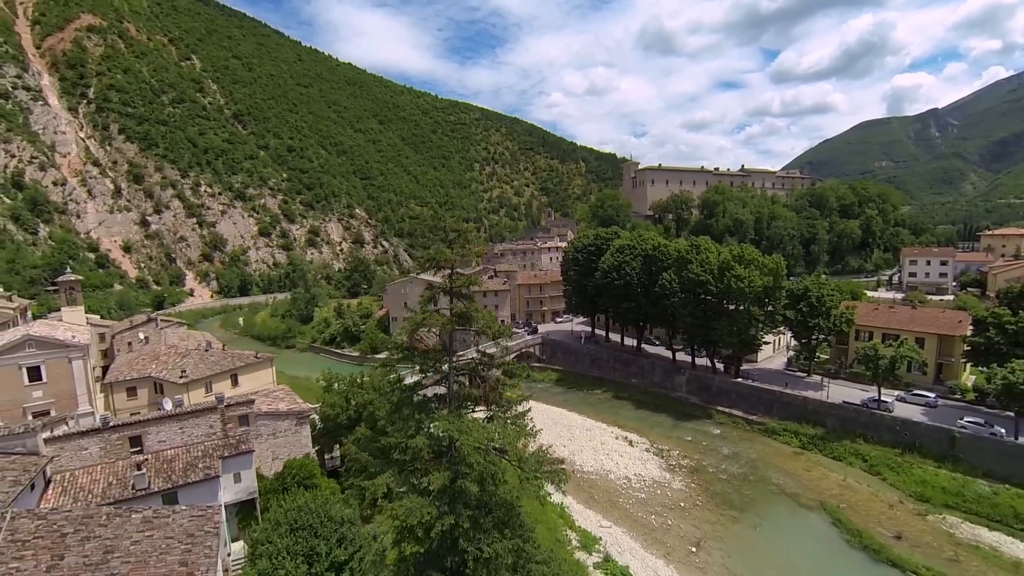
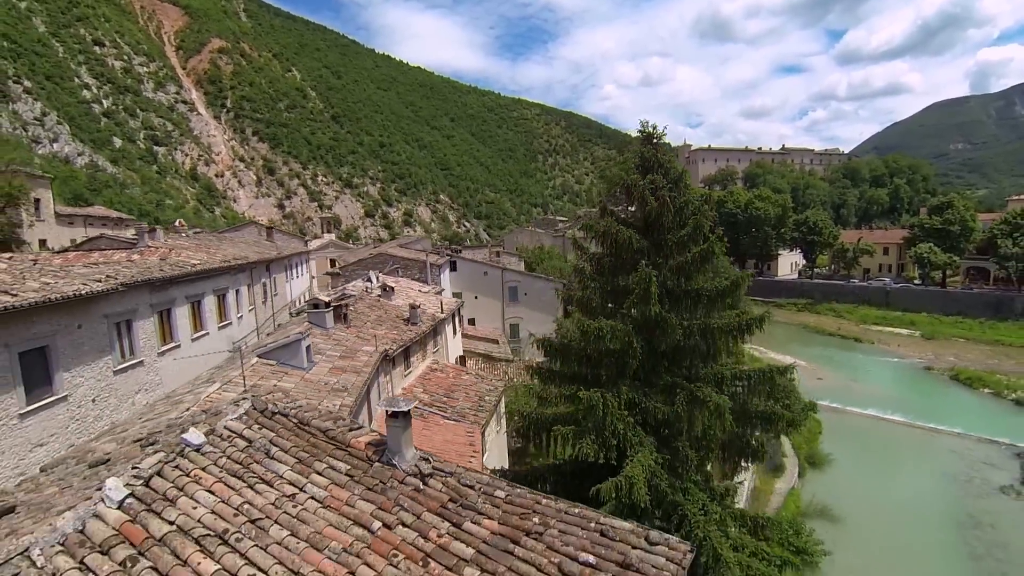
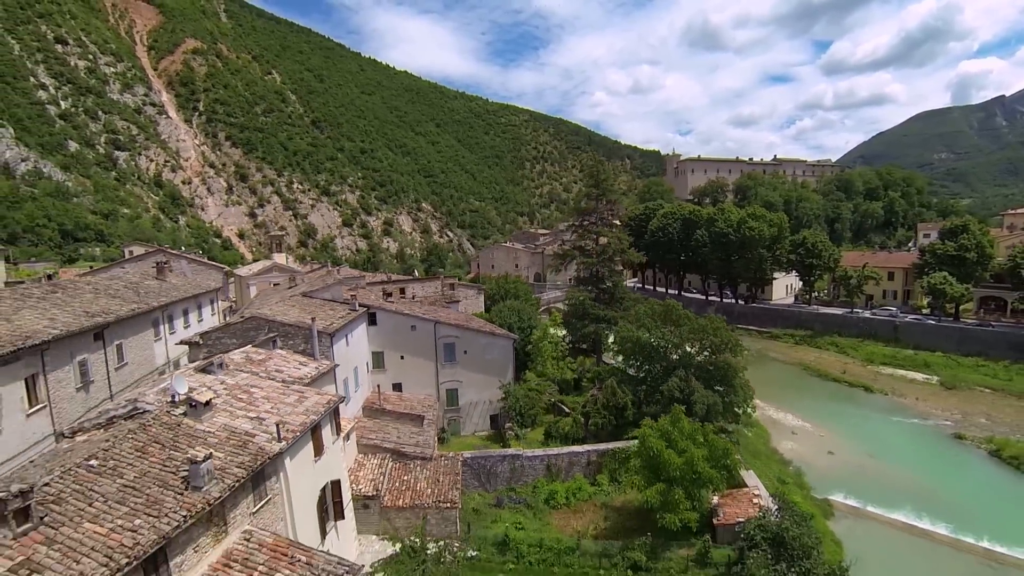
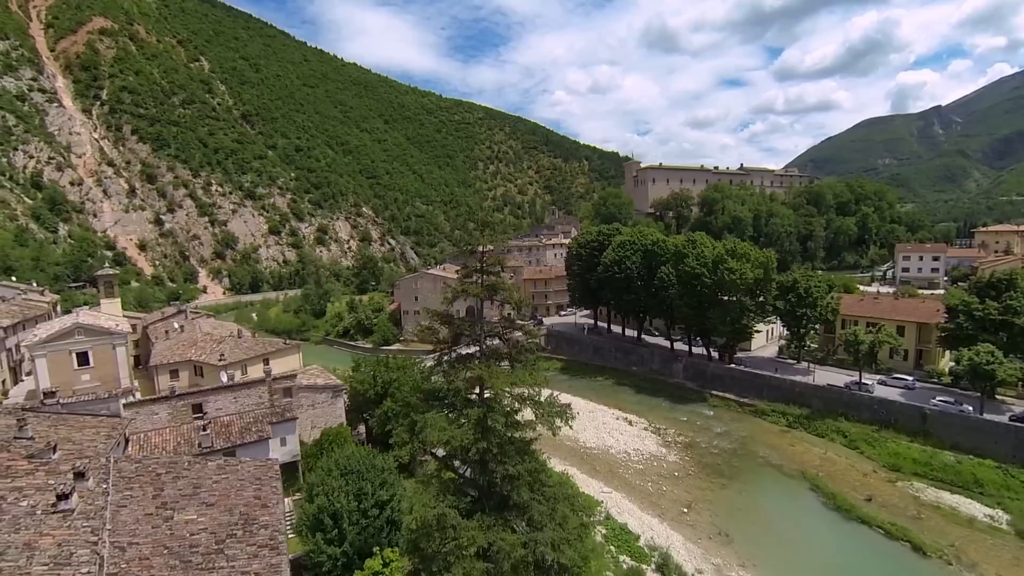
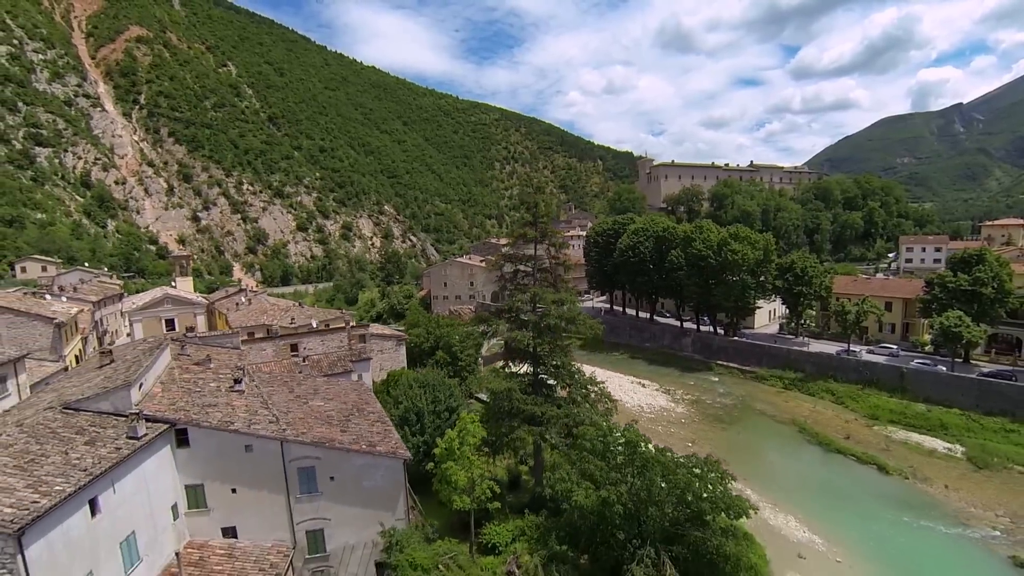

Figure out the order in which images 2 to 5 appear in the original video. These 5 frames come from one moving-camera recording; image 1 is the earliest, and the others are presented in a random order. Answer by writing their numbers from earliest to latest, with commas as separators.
4, 5, 3, 2
